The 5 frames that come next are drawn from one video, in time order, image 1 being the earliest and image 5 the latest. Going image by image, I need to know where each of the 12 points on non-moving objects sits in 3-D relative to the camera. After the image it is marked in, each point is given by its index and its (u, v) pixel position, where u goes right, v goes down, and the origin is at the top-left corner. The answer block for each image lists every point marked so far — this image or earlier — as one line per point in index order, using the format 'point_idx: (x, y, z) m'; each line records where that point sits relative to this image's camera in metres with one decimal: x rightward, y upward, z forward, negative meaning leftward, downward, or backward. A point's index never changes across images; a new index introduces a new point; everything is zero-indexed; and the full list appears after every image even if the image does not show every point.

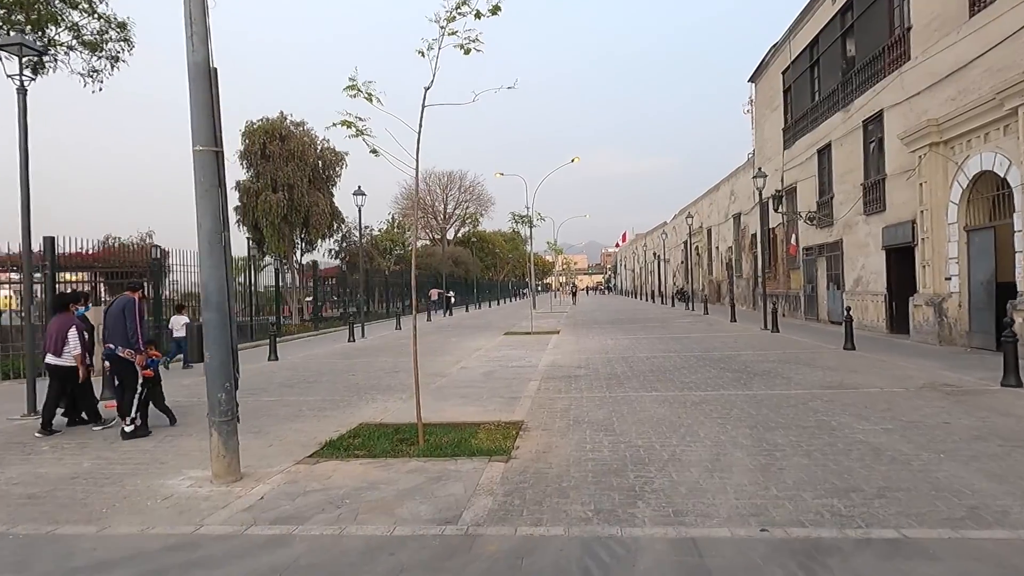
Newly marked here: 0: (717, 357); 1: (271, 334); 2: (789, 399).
0: (+4.3, -1.5, +13.7) m
1: (-5.9, -1.1, +15.9) m
2: (+3.7, -1.5, +8.6) m
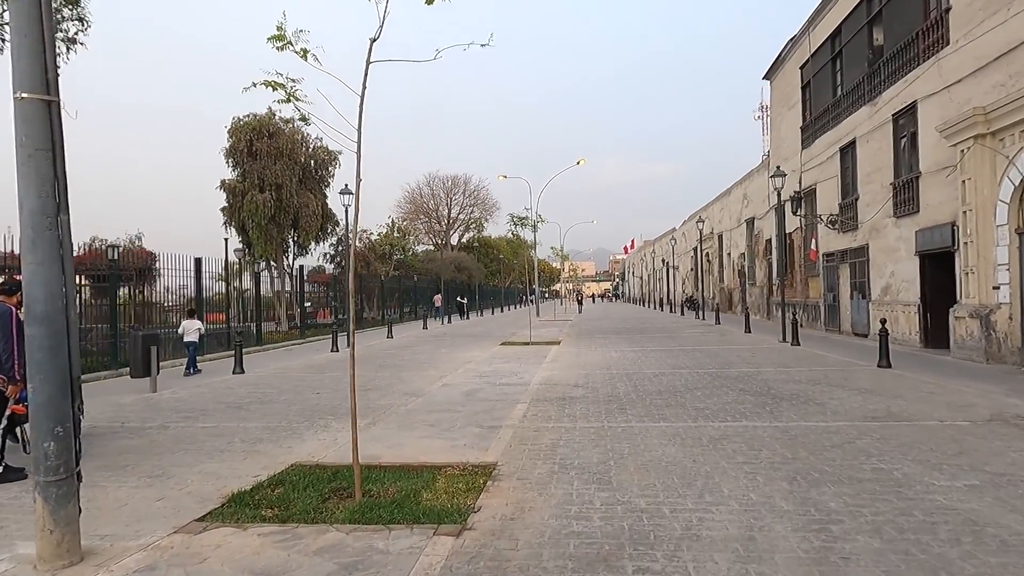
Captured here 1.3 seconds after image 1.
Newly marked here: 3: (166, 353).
0: (+4.1, -1.6, +12.0) m
1: (-6.1, -1.2, +14.4) m
2: (+3.4, -1.6, +6.9) m
3: (-9.5, -1.8, +17.9) m
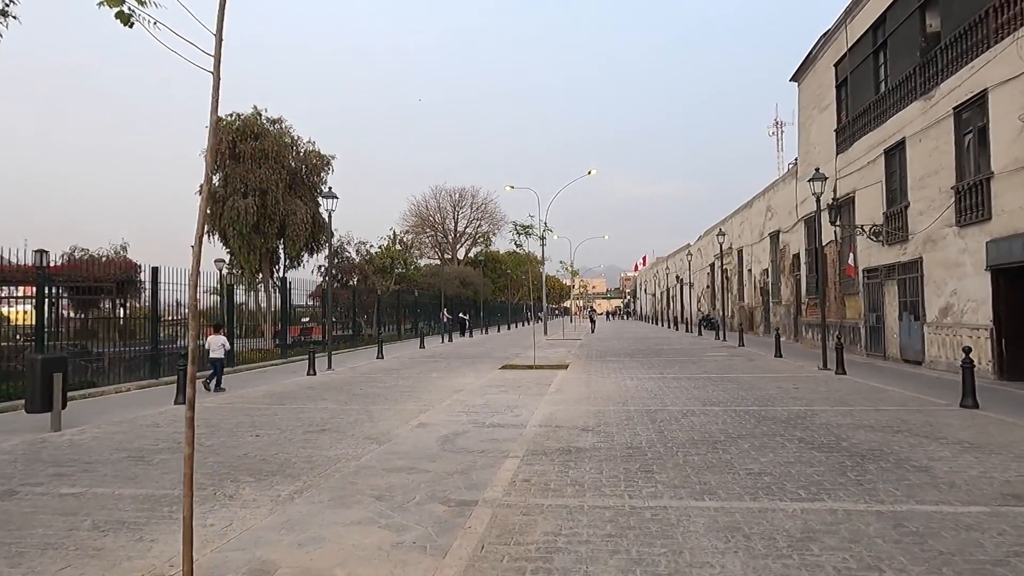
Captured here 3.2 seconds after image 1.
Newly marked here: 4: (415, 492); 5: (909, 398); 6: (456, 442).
0: (+4.0, -1.9, +9.5) m
1: (-6.1, -1.5, +12.1) m
2: (+3.2, -1.7, +4.5) m
3: (-9.5, -2.1, +15.6) m
4: (-0.9, -1.9, +6.0) m
5: (+6.9, -1.9, +11.3) m
6: (-0.7, -2.0, +8.3) m
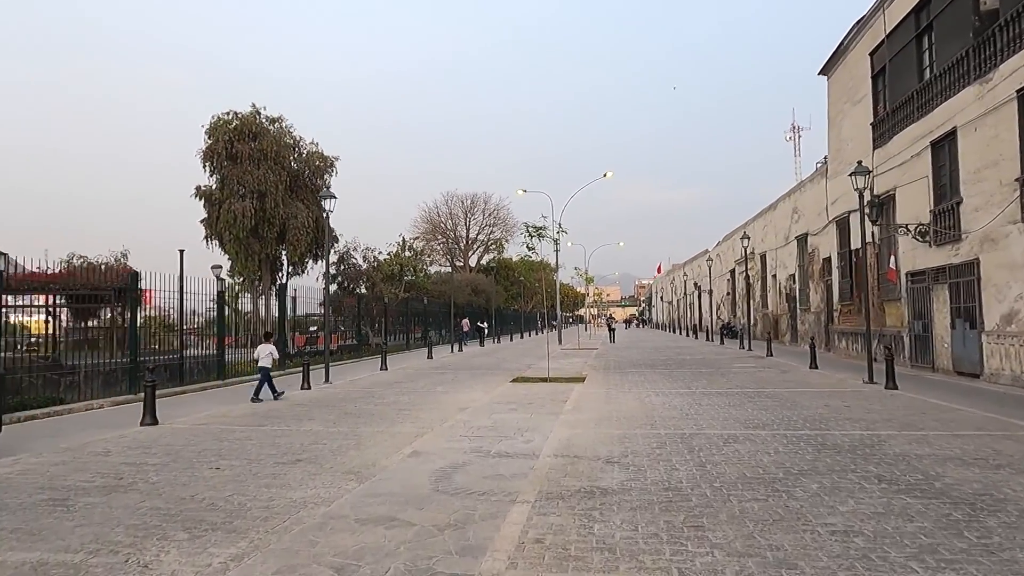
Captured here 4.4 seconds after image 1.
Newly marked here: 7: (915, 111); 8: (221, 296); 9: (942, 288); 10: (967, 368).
0: (+4.1, -2.0, +7.9) m
1: (-5.9, -1.6, +10.7) m
2: (+3.2, -1.7, +2.9) m
3: (-9.2, -2.3, +14.3) m
4: (-0.9, -1.9, +4.5) m
5: (+7.0, -2.0, +9.6) m
6: (-0.6, -2.0, +6.8) m
7: (+11.5, +5.1, +18.5) m
8: (-8.3, -0.2, +18.4) m
9: (+11.4, 0.0, +17.2) m
10: (+11.1, -2.0, +15.8) m
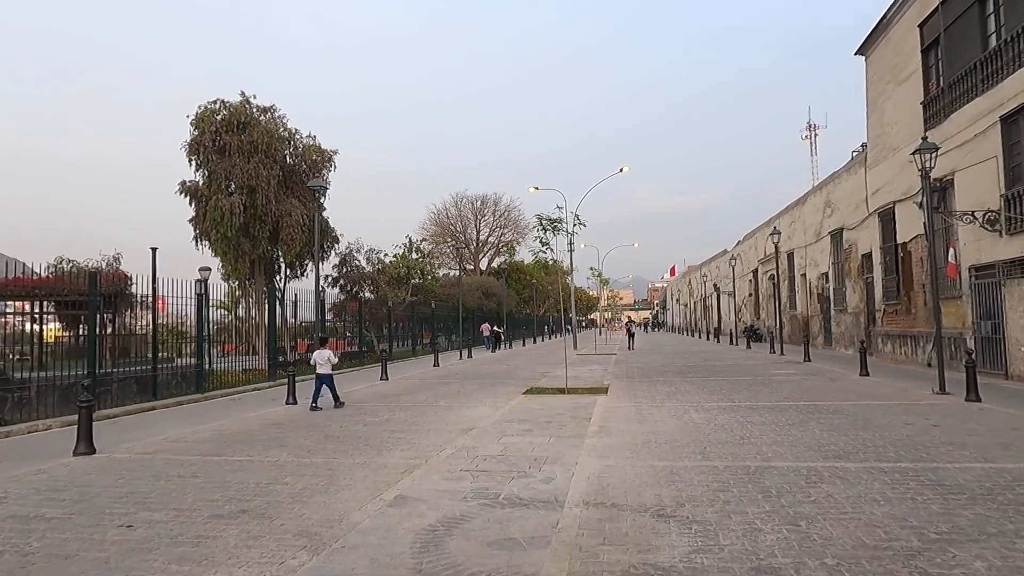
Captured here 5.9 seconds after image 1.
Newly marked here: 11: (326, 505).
0: (+4.3, -1.8, +5.9) m
1: (-5.8, -1.5, +8.8) m
2: (+3.3, -1.6, +0.8) m
3: (-9.0, -2.3, +12.5) m
4: (-0.8, -1.8, +2.5) m
5: (+7.2, -1.8, +7.5) m
6: (-0.5, -1.9, +4.8) m
7: (+11.8, +5.2, +16.4) m
8: (-7.9, -0.2, +16.6) m
9: (+11.6, +0.1, +15.0) m
10: (+11.4, -1.8, +13.6) m
11: (-1.8, -2.0, +6.1) m
